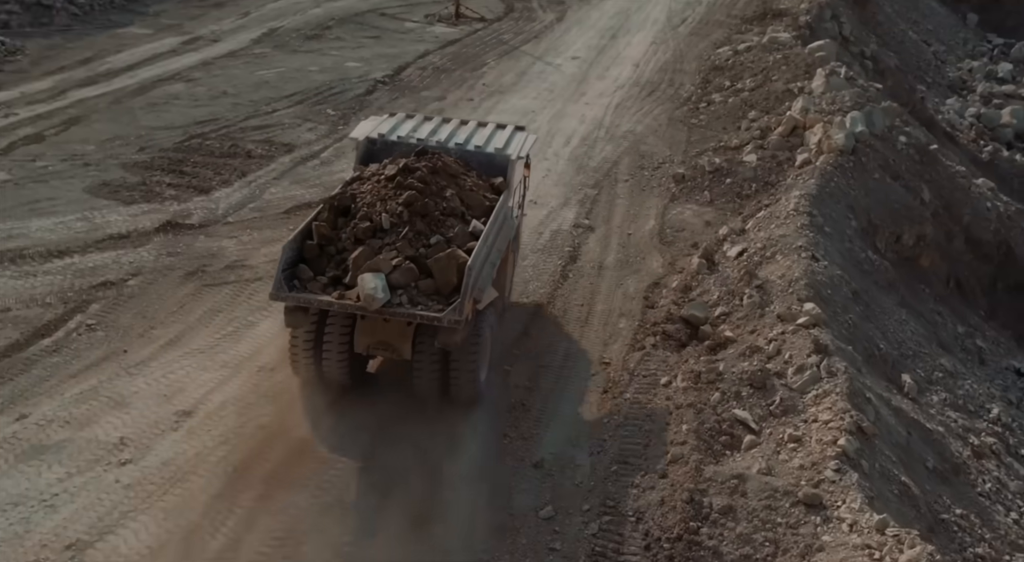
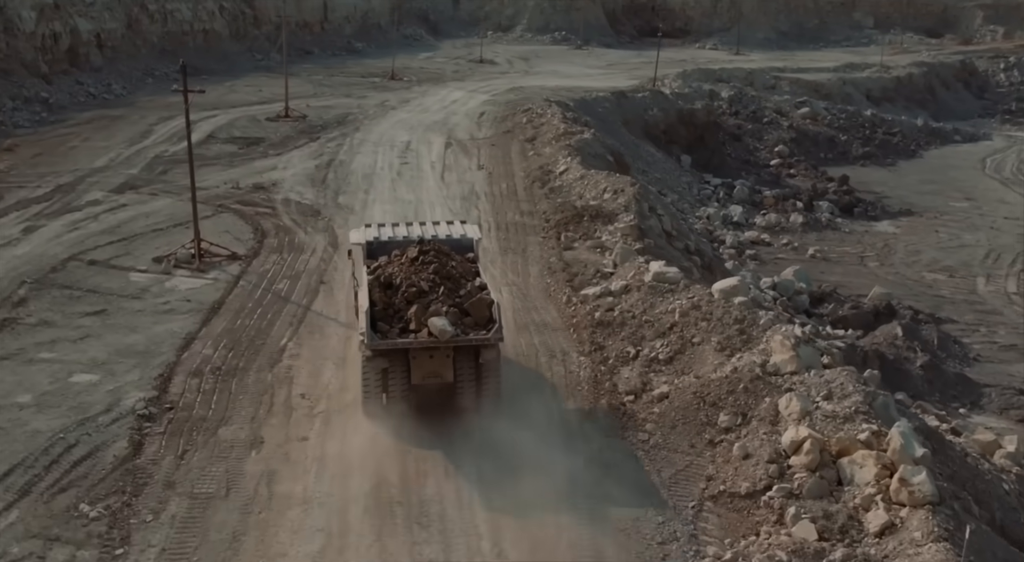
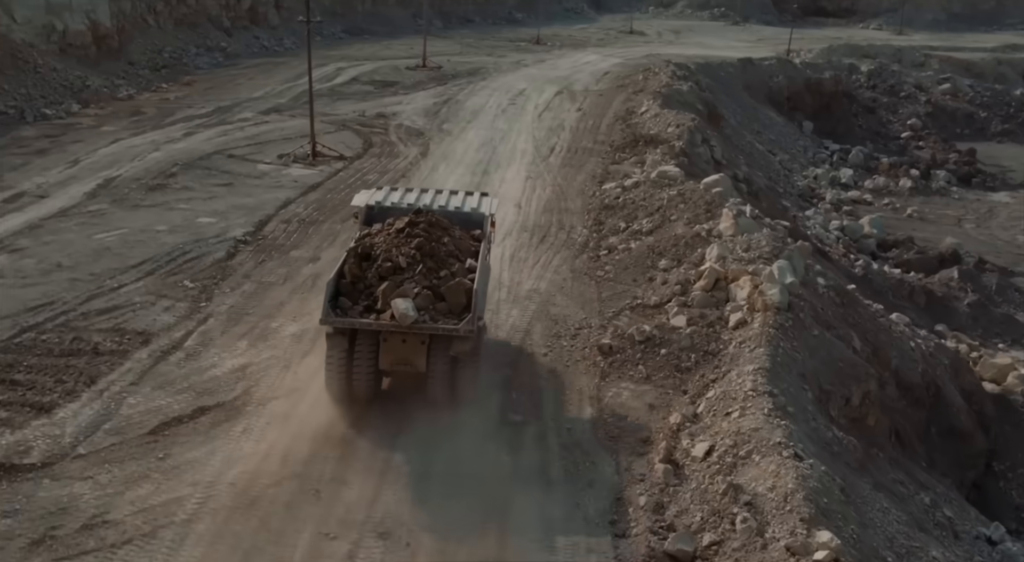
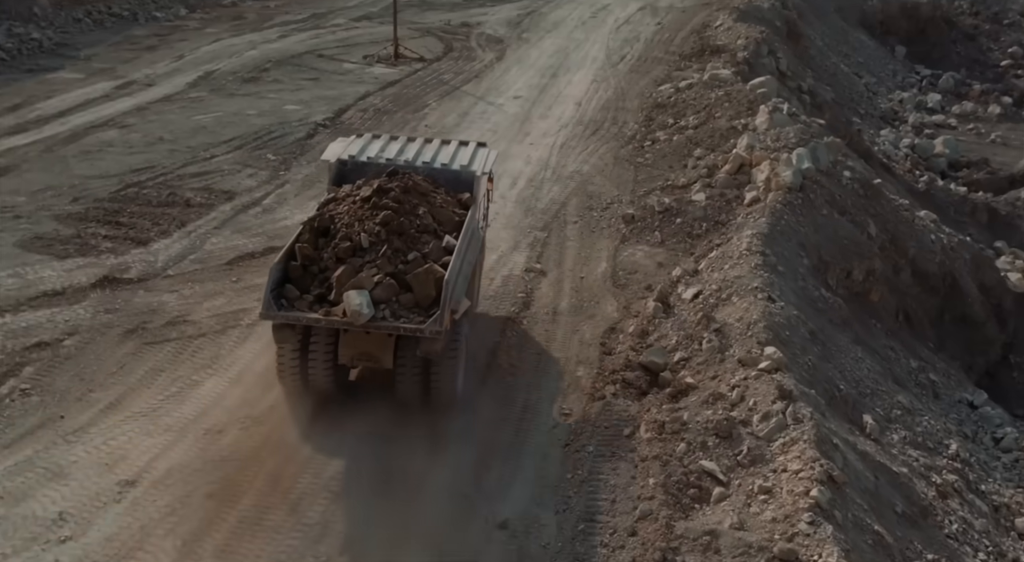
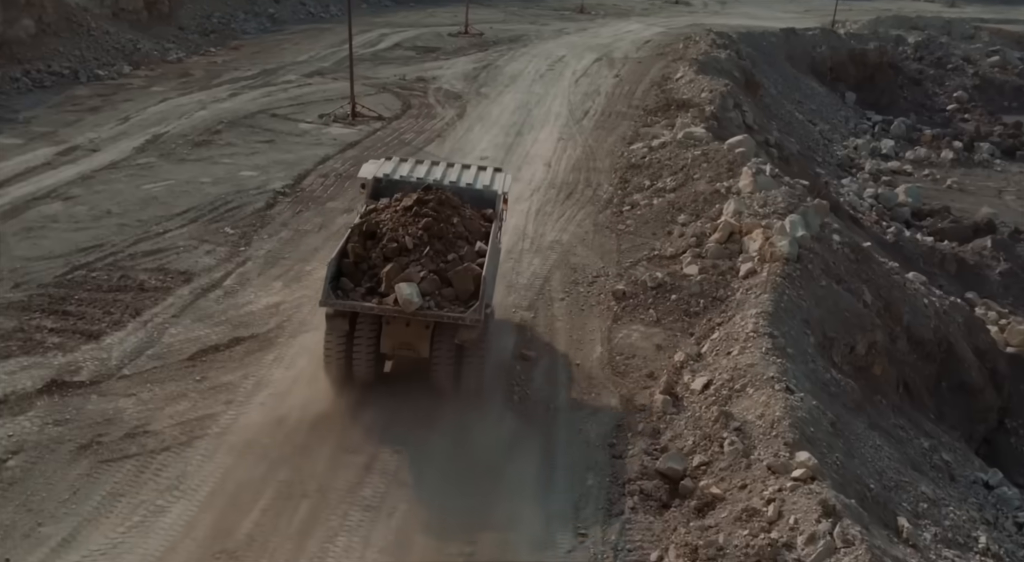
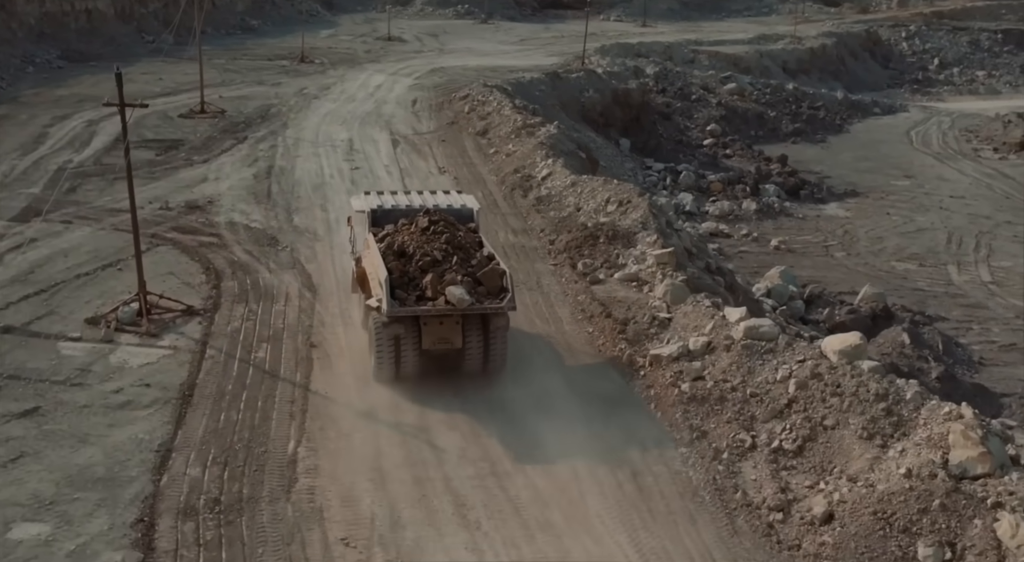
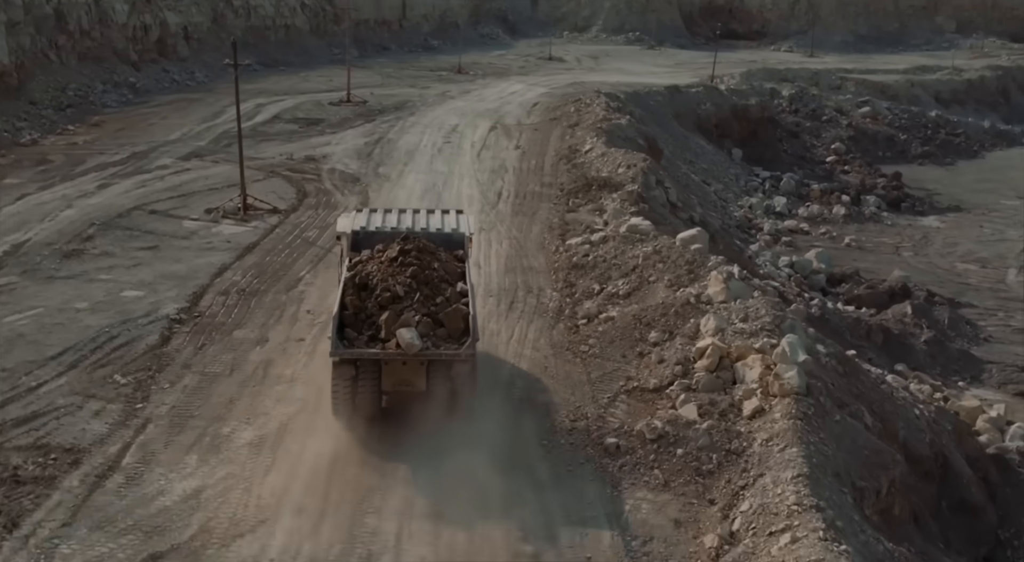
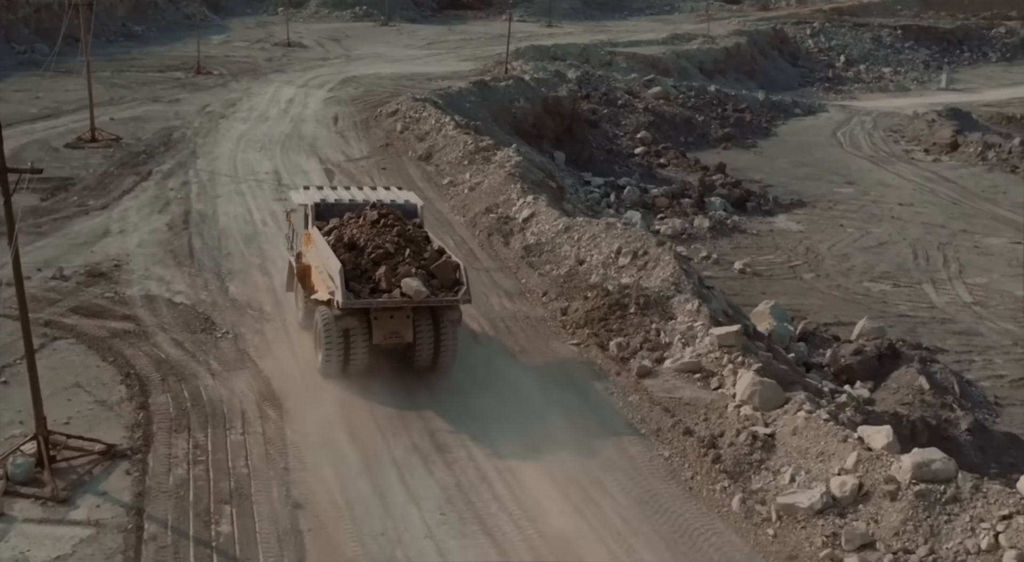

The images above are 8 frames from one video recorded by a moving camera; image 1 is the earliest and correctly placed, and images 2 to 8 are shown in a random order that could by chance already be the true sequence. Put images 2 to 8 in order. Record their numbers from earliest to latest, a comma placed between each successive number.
4, 5, 3, 7, 2, 6, 8
